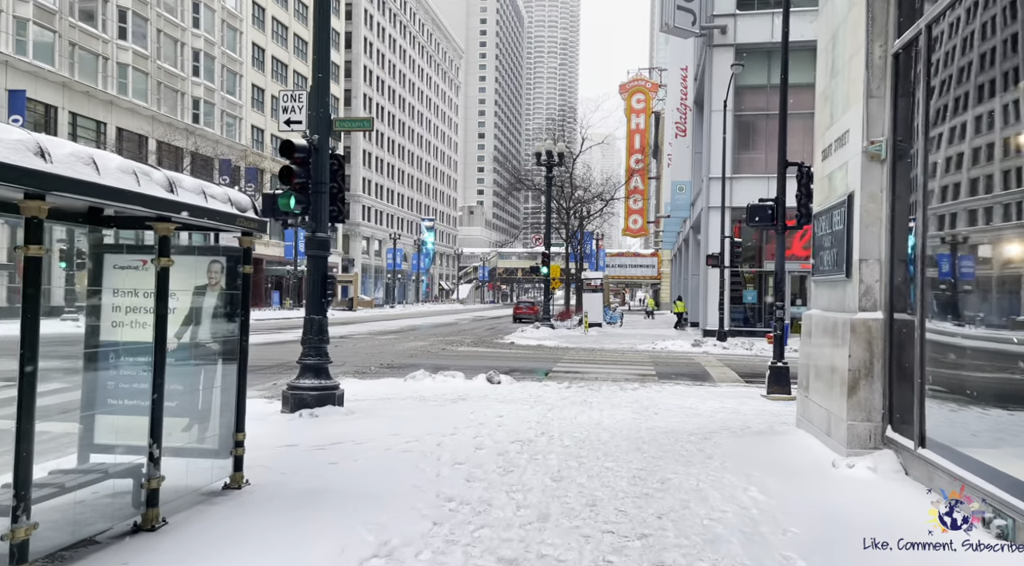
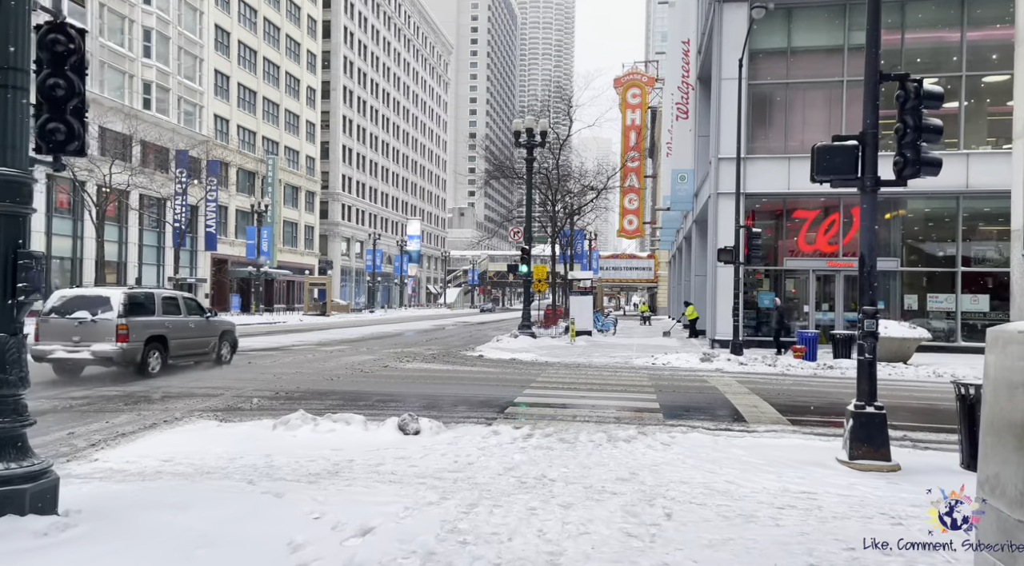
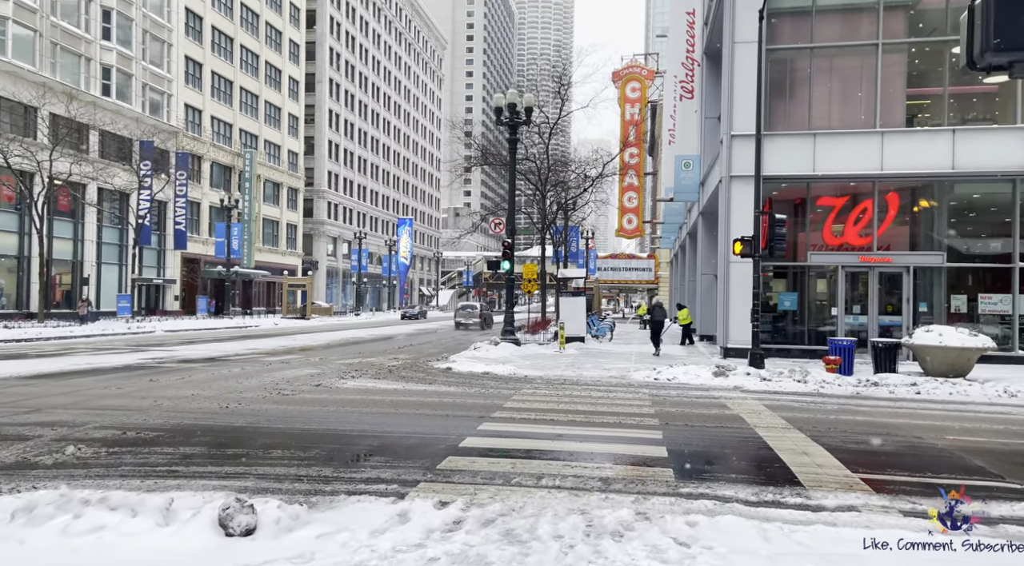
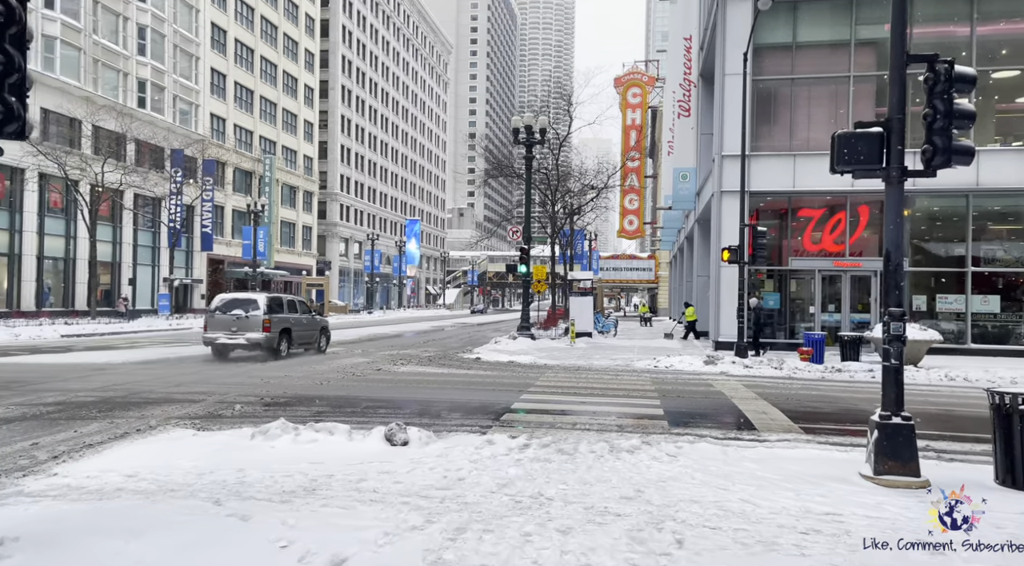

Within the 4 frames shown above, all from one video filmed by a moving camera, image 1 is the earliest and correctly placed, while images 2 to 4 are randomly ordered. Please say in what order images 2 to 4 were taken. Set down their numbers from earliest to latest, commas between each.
2, 4, 3
